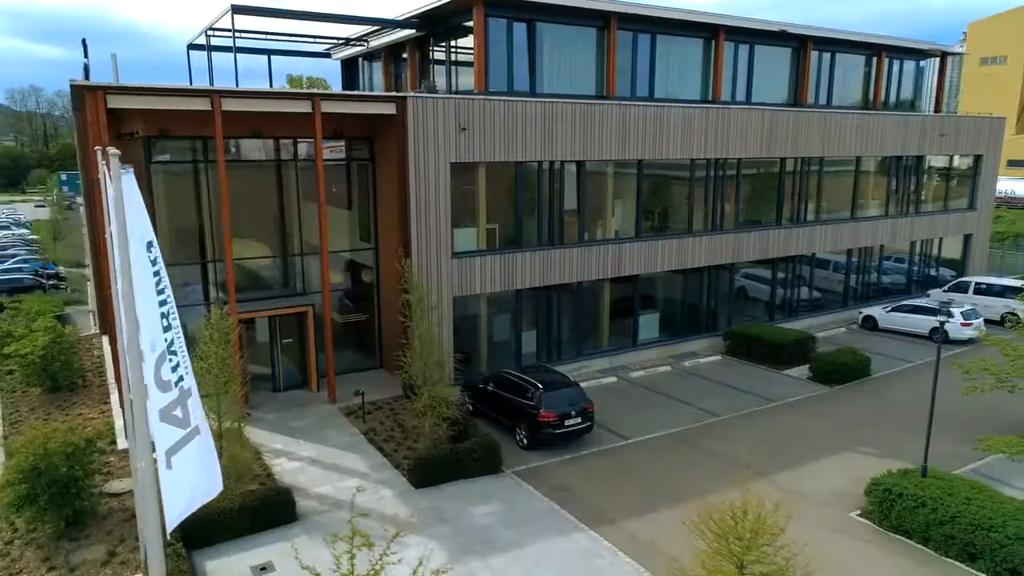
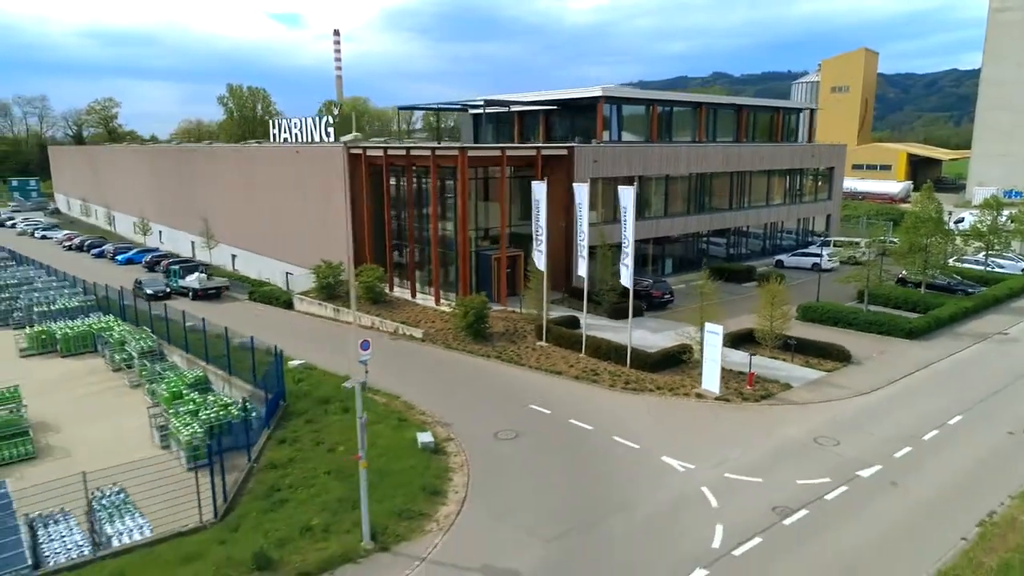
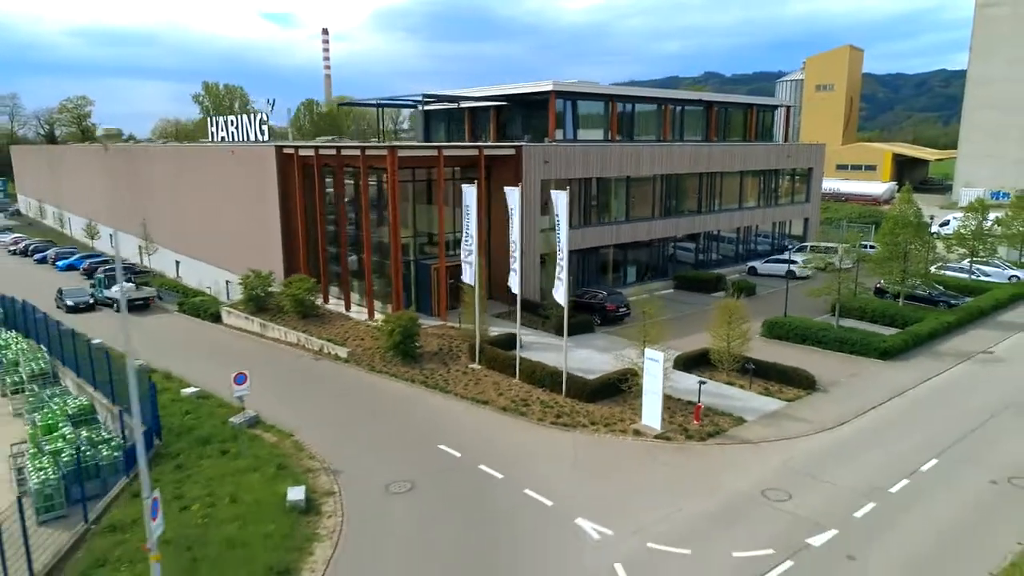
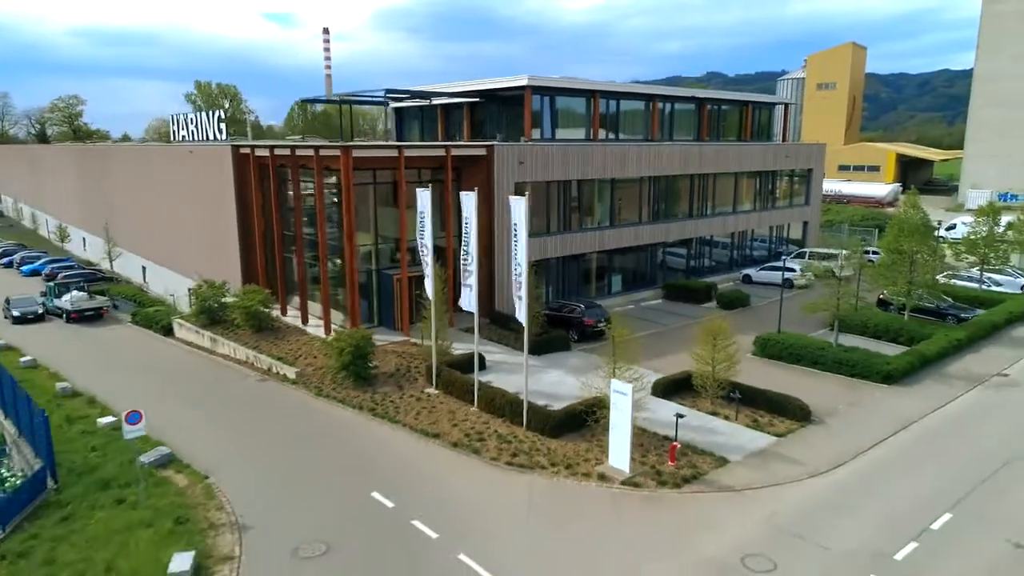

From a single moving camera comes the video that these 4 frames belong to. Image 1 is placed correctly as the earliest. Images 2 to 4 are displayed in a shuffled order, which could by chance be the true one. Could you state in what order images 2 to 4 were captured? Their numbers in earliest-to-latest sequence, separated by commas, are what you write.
4, 3, 2
